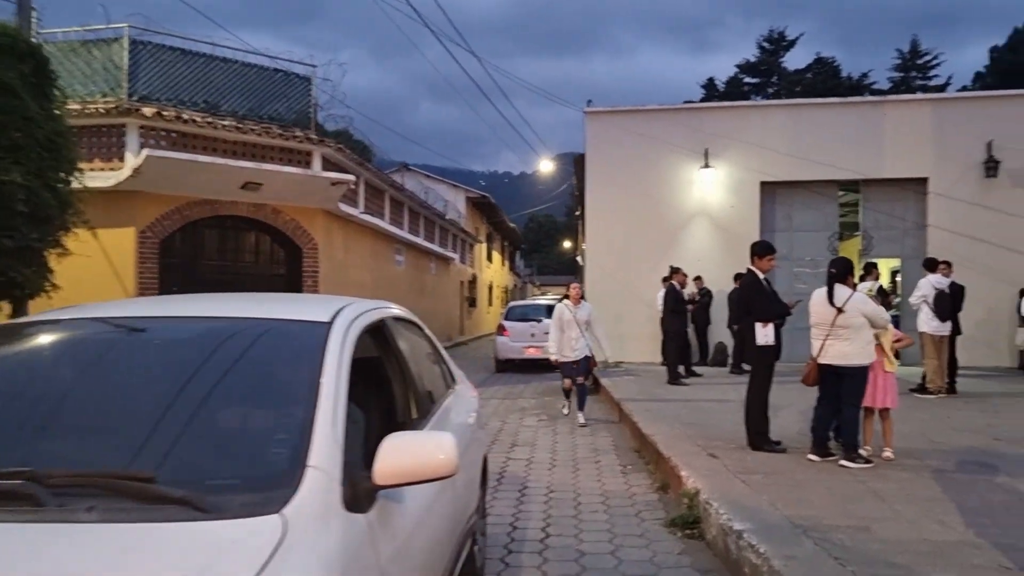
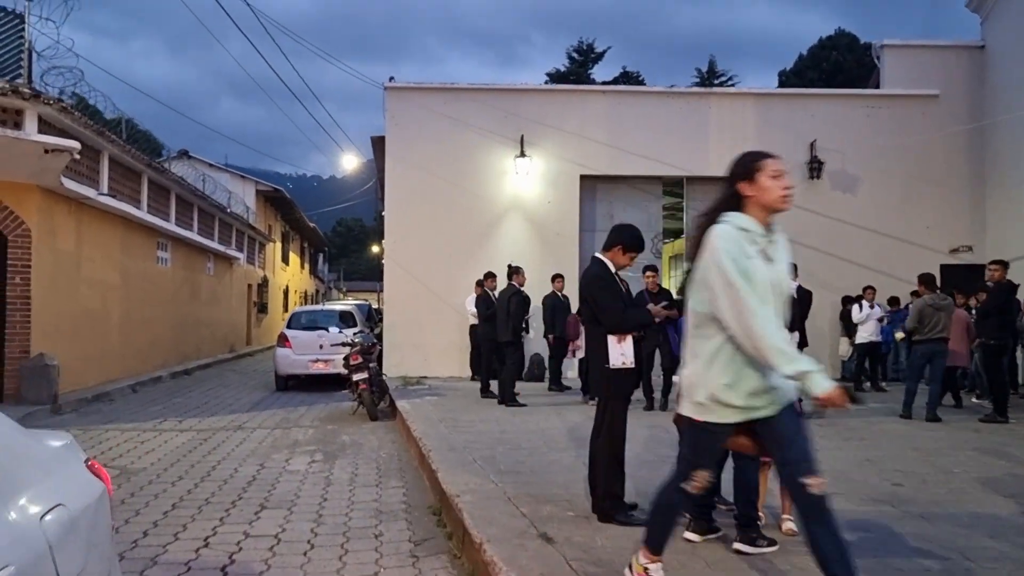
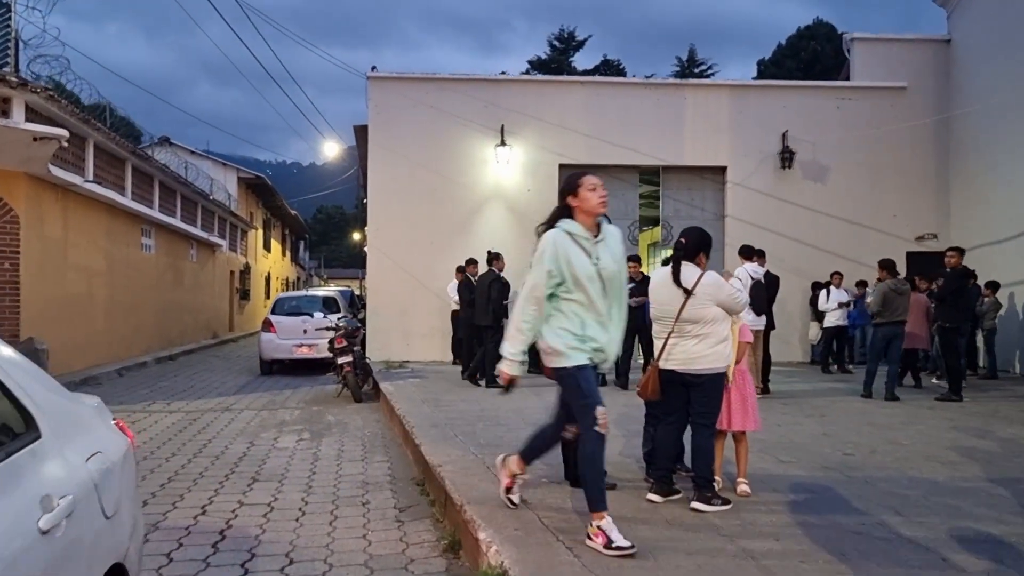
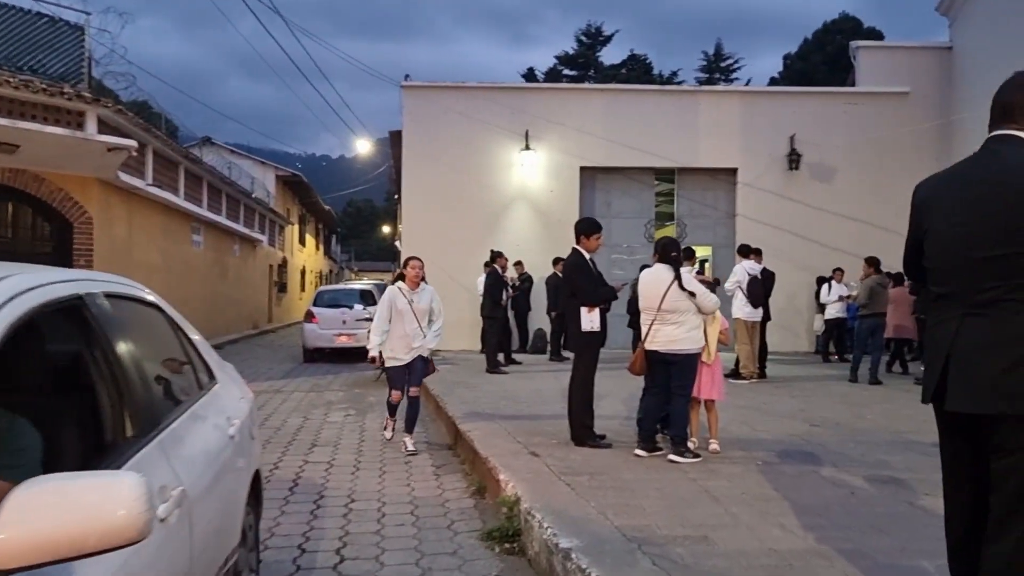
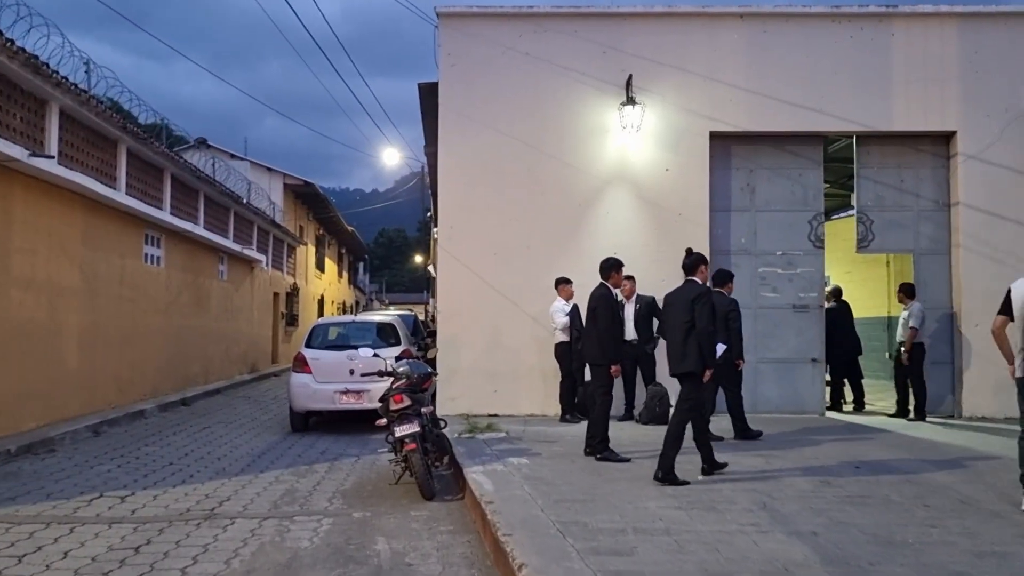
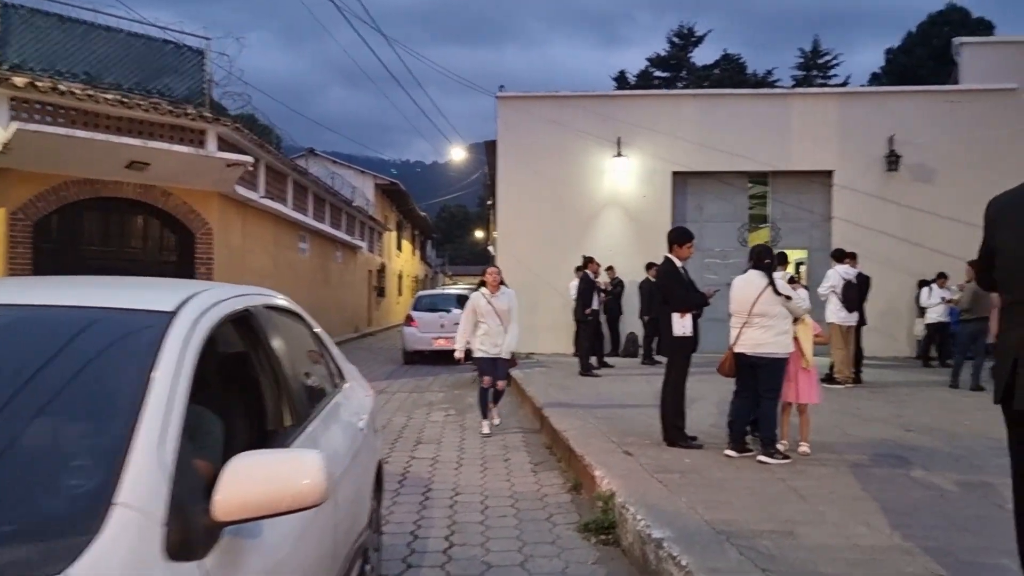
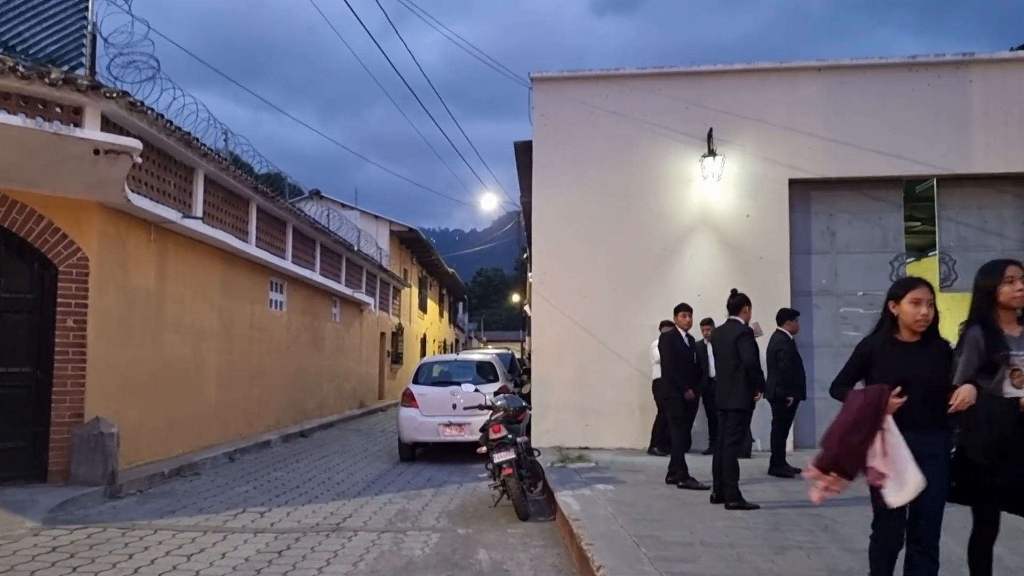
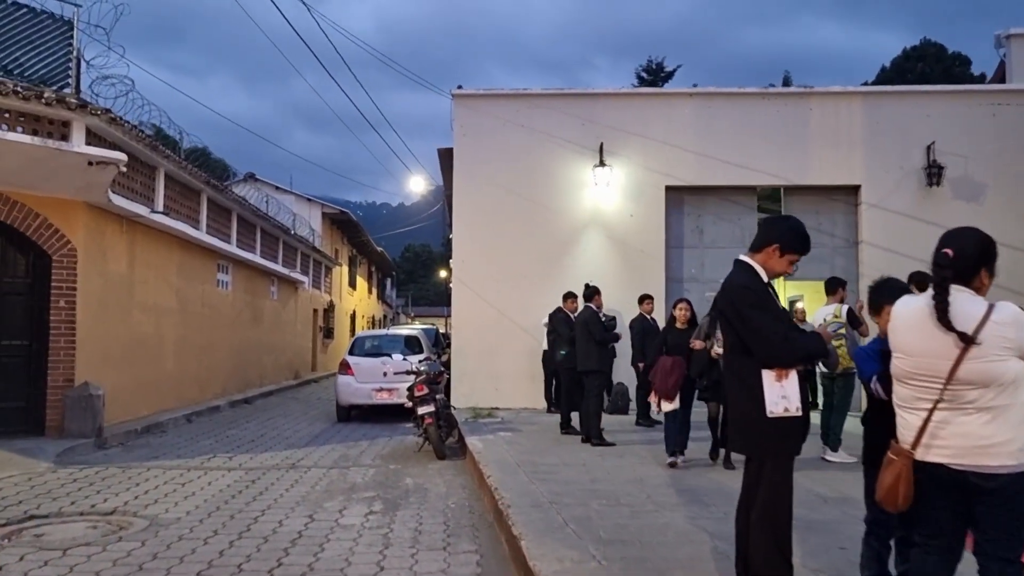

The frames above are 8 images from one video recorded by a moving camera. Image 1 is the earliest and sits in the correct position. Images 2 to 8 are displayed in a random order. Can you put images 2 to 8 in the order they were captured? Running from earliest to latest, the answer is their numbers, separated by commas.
6, 4, 3, 2, 8, 7, 5
